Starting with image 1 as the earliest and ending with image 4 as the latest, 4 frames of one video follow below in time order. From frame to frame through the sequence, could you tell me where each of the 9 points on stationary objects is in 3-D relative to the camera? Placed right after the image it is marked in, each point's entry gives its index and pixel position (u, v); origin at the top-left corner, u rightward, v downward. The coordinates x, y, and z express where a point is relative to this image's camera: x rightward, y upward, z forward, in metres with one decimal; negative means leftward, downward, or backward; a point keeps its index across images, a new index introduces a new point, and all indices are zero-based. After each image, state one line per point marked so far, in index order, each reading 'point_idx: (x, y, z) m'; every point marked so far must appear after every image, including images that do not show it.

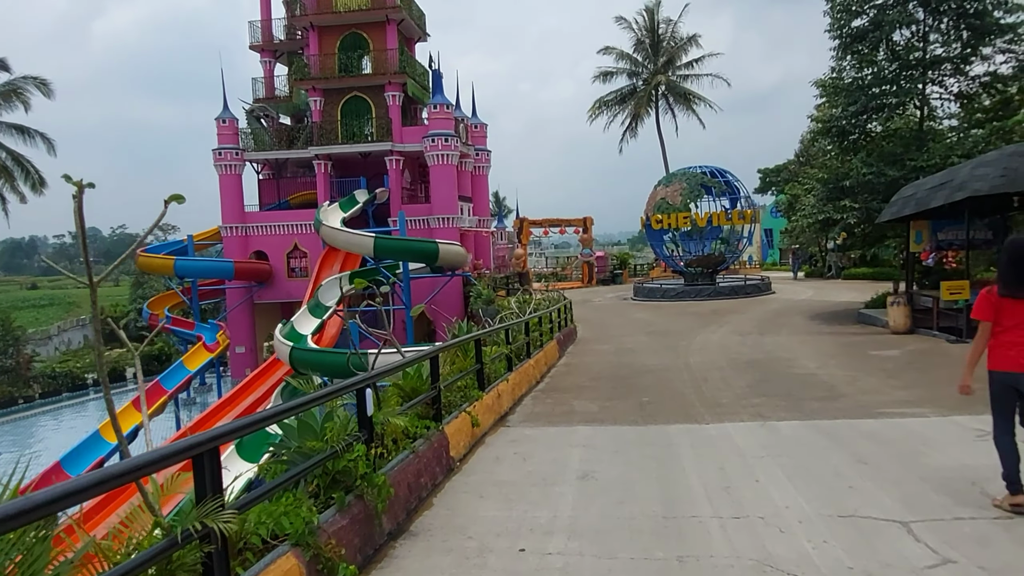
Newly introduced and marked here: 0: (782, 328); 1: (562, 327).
0: (+5.5, -0.8, +14.5) m
1: (+0.9, -0.7, +13.5) m
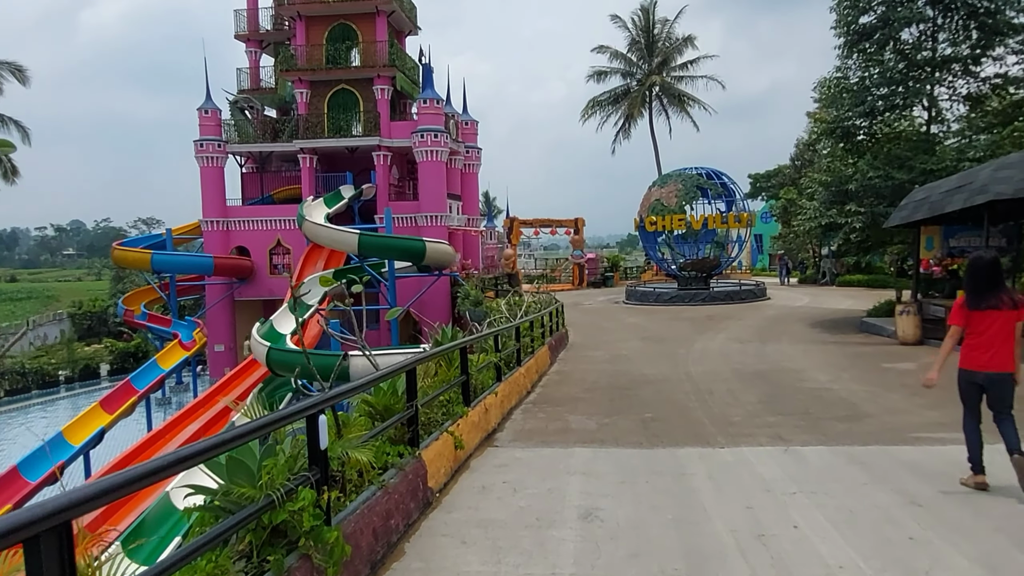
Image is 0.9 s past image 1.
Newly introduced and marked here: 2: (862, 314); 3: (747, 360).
0: (+5.2, -0.9, +13.9) m
1: (+0.7, -0.8, +12.8) m
2: (+8.1, -0.6, +16.7) m
3: (+3.5, -1.1, +10.6) m
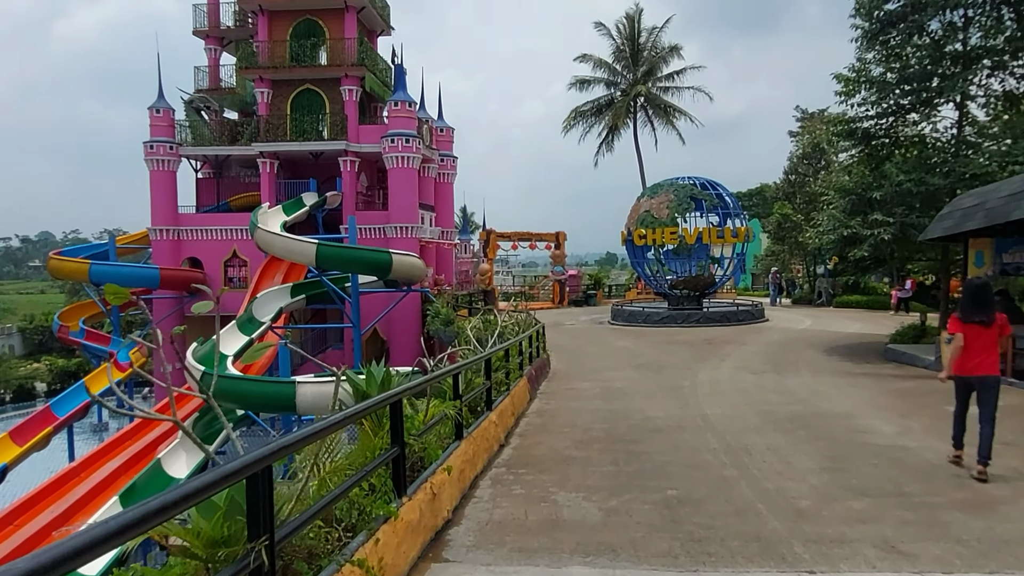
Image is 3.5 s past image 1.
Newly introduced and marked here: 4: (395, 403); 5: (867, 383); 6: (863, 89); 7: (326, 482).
0: (+4.8, -1.3, +12.0) m
1: (+0.3, -1.1, +10.7) m
2: (+7.6, -1.1, +14.8) m
3: (+3.1, -1.3, +8.6) m
4: (-0.6, -0.6, +3.5) m
5: (+4.7, -1.3, +9.5) m
6: (+6.7, +3.8, +13.7) m
7: (-0.8, -0.8, +3.2) m
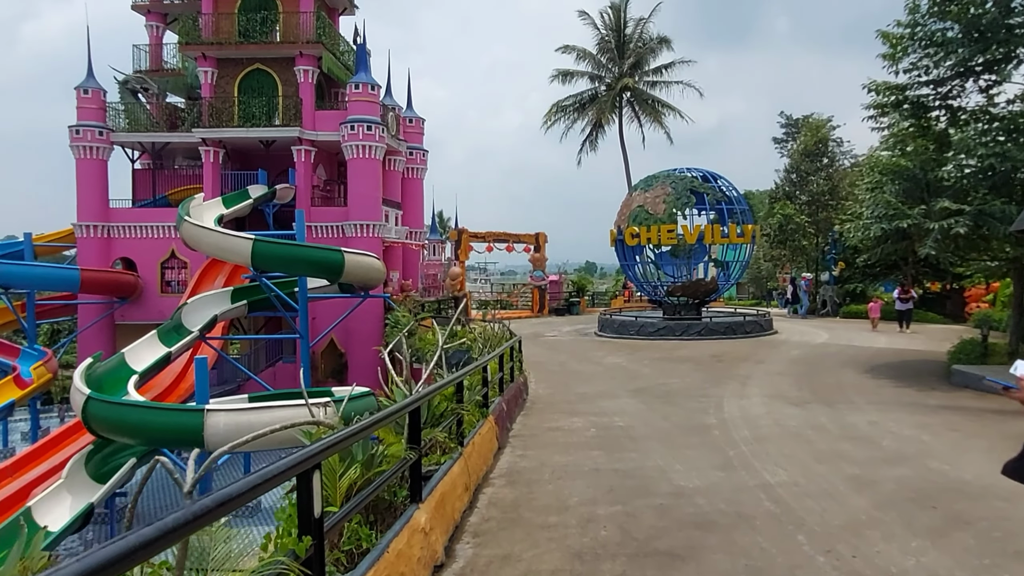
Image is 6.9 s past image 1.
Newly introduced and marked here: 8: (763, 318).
0: (+4.4, -1.3, +9.3) m
1: (-0.1, -1.1, +7.9) m
2: (+7.1, -1.2, +12.2) m
3: (+2.8, -1.3, +5.9) m
4: (-0.8, -0.5, +0.7) m
5: (+4.3, -1.3, +6.8) m
6: (+6.2, +3.7, +11.1) m
7: (-1.0, -0.8, +0.3) m
8: (+6.4, -0.8, +18.3) m
